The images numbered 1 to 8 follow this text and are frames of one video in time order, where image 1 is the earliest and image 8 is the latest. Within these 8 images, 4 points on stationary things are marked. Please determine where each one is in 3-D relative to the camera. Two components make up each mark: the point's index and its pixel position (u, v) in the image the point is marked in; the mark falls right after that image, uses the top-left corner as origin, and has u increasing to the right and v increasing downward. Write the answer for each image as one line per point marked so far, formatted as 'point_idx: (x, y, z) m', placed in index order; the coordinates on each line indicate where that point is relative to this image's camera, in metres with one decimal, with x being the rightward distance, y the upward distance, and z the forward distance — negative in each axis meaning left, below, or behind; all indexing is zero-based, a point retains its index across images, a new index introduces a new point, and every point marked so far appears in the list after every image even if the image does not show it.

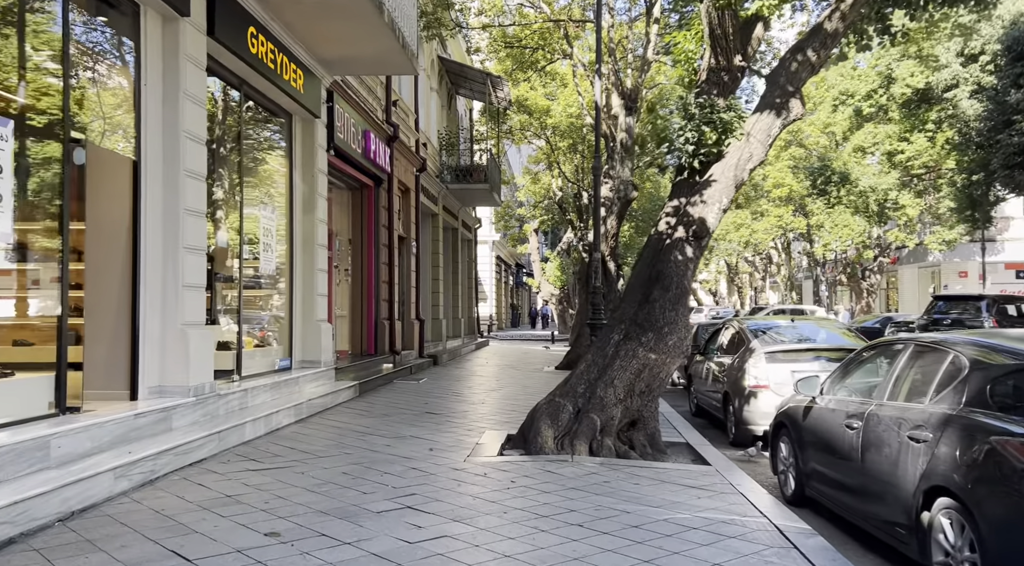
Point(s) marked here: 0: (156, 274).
0: (-3.3, +0.1, +7.5) m
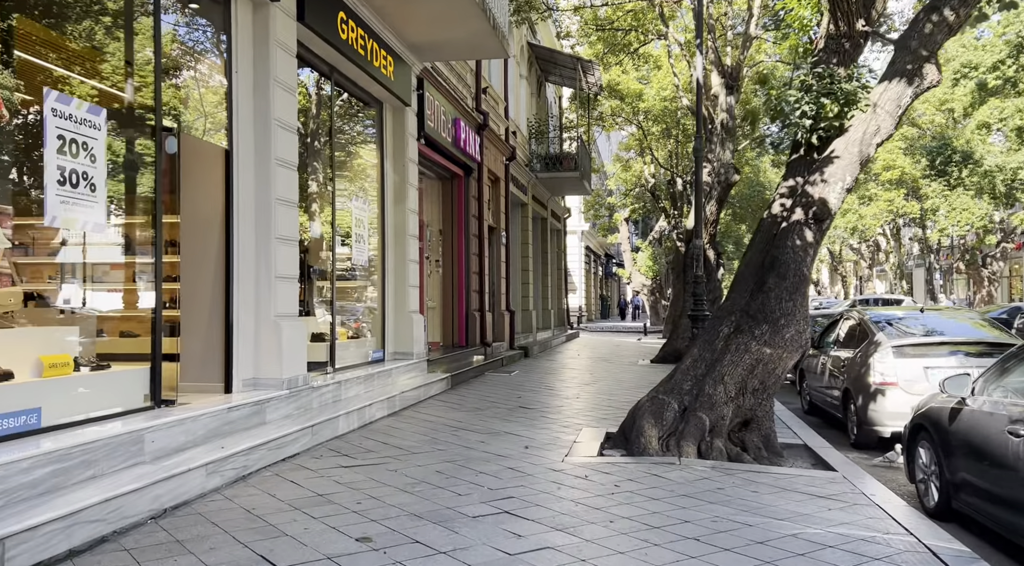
0: (-2.4, +0.2, +7.4) m
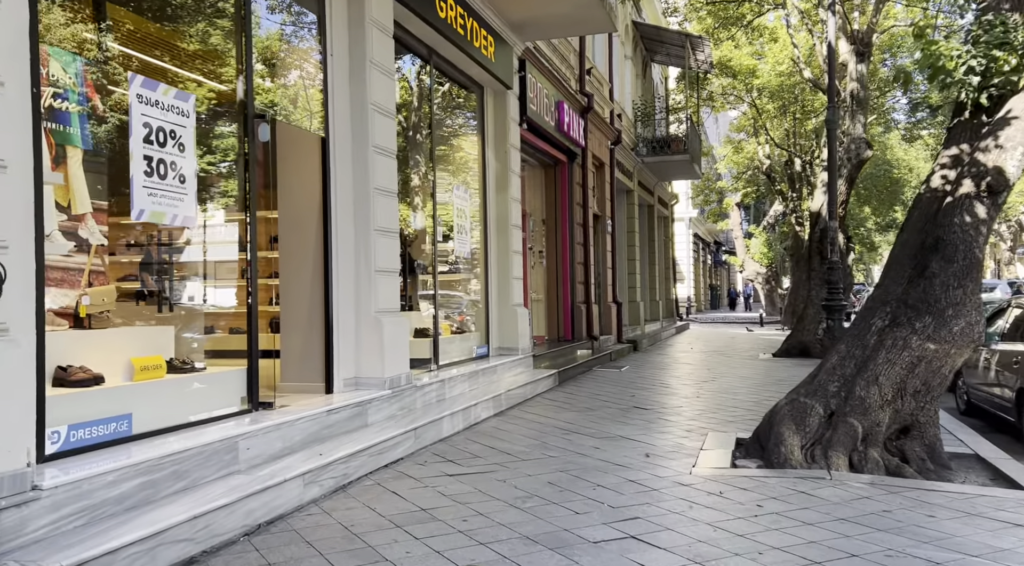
0: (-1.4, +0.2, +7.0) m
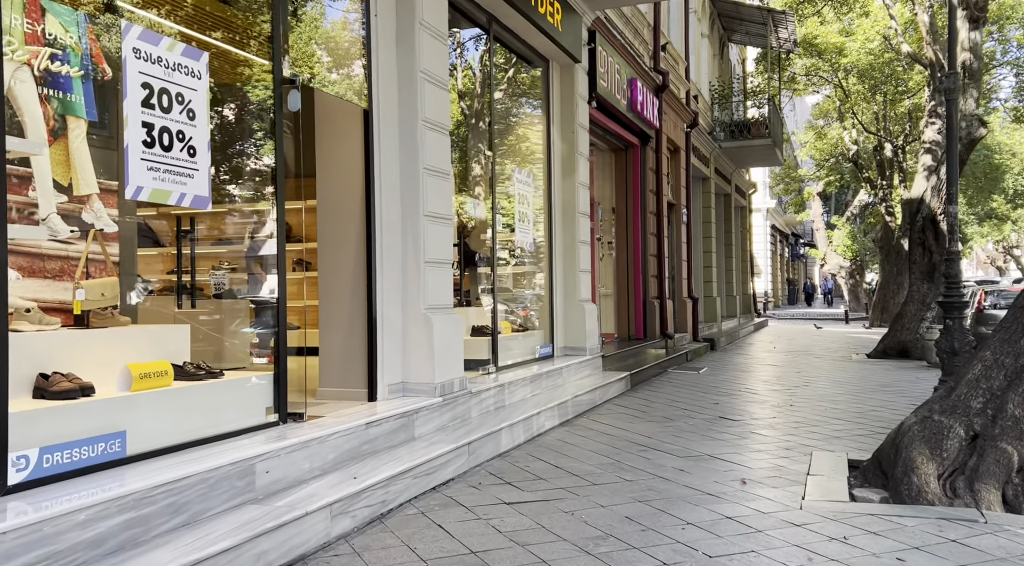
0: (-0.9, +0.3, +6.1) m
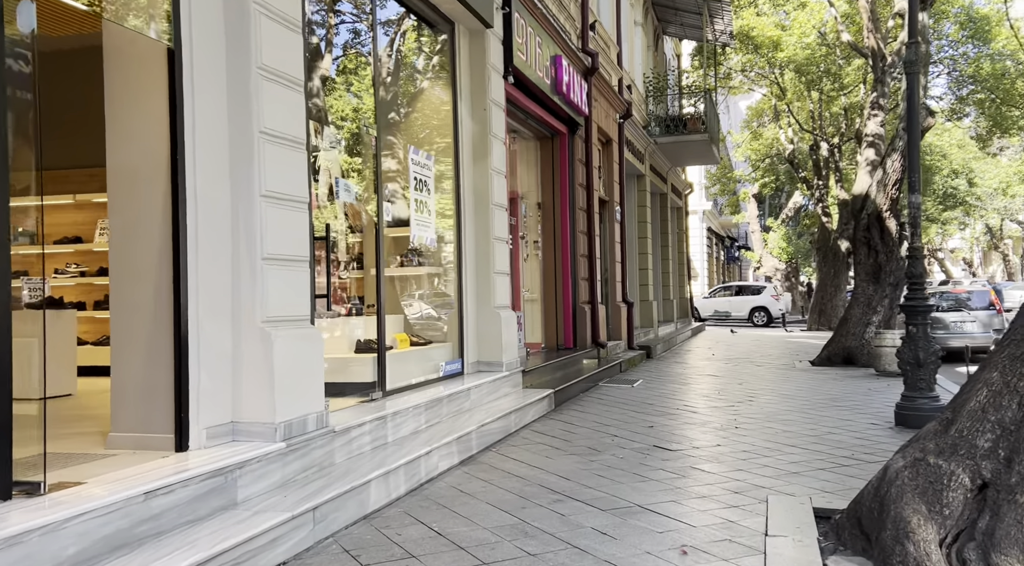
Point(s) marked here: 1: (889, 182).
0: (-1.6, +0.2, +4.6) m
1: (+6.3, +1.7, +13.5) m
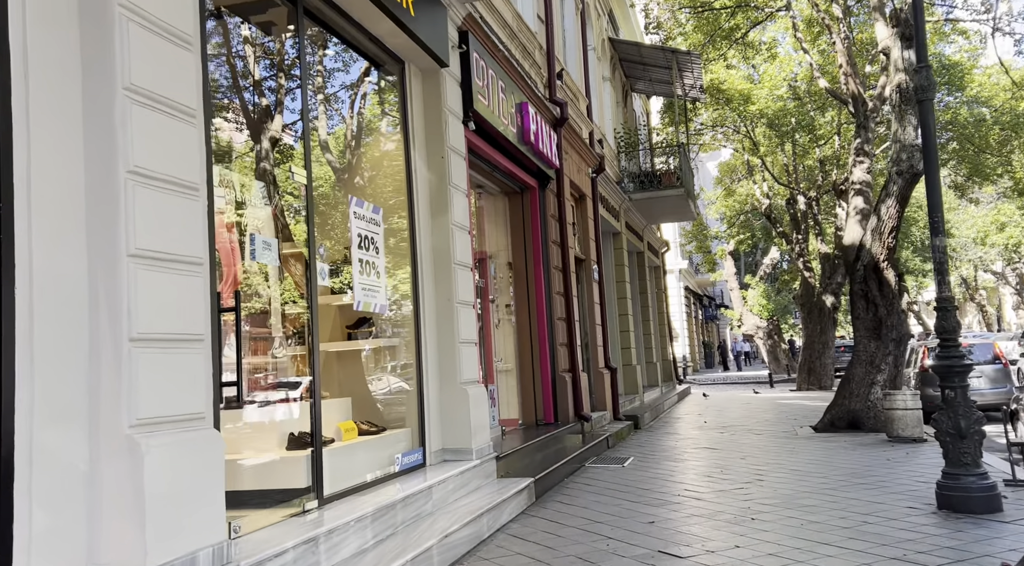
0: (-1.8, -0.1, +3.3) m
1: (+5.8, +0.8, +12.6) m
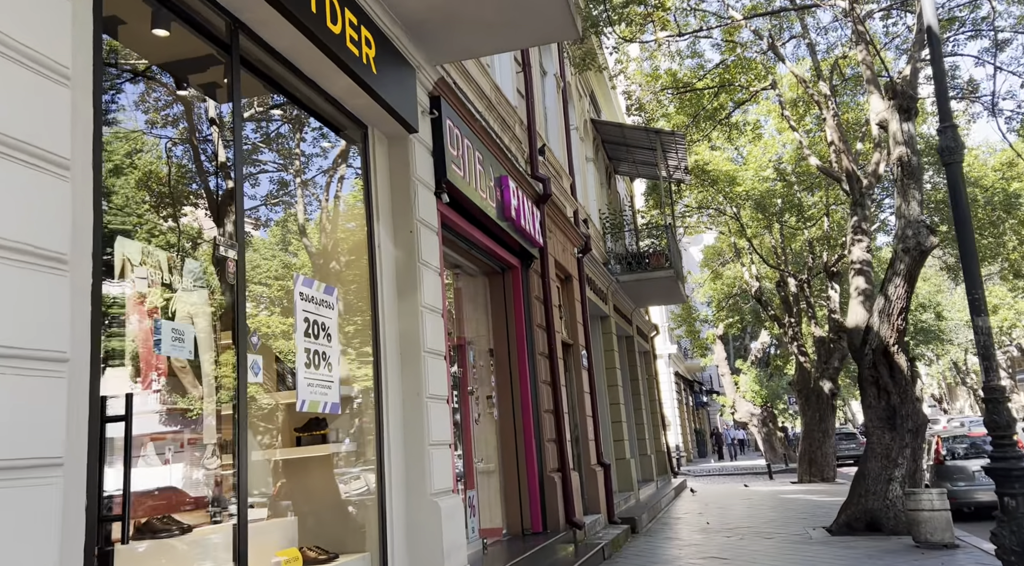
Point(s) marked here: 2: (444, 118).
0: (-1.9, -0.4, +2.3) m
1: (+5.5, -0.4, +11.8) m
2: (-0.6, +1.5, +7.5) m
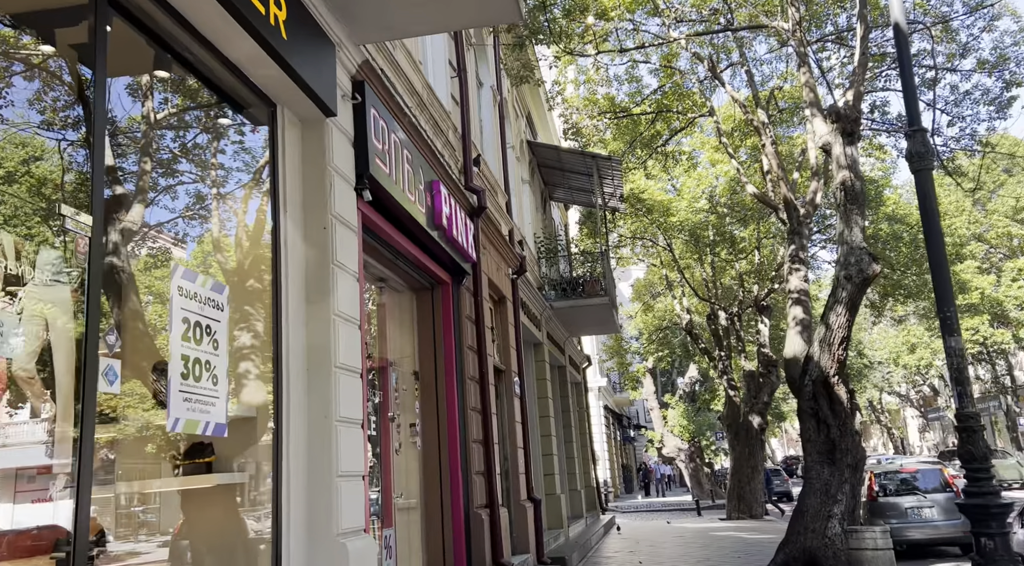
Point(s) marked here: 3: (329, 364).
0: (-2.1, -0.3, +1.3) m
1: (+4.5, -0.8, +11.4) m
2: (-1.2, +1.4, +6.7) m
3: (-1.3, -0.6, +5.7) m
